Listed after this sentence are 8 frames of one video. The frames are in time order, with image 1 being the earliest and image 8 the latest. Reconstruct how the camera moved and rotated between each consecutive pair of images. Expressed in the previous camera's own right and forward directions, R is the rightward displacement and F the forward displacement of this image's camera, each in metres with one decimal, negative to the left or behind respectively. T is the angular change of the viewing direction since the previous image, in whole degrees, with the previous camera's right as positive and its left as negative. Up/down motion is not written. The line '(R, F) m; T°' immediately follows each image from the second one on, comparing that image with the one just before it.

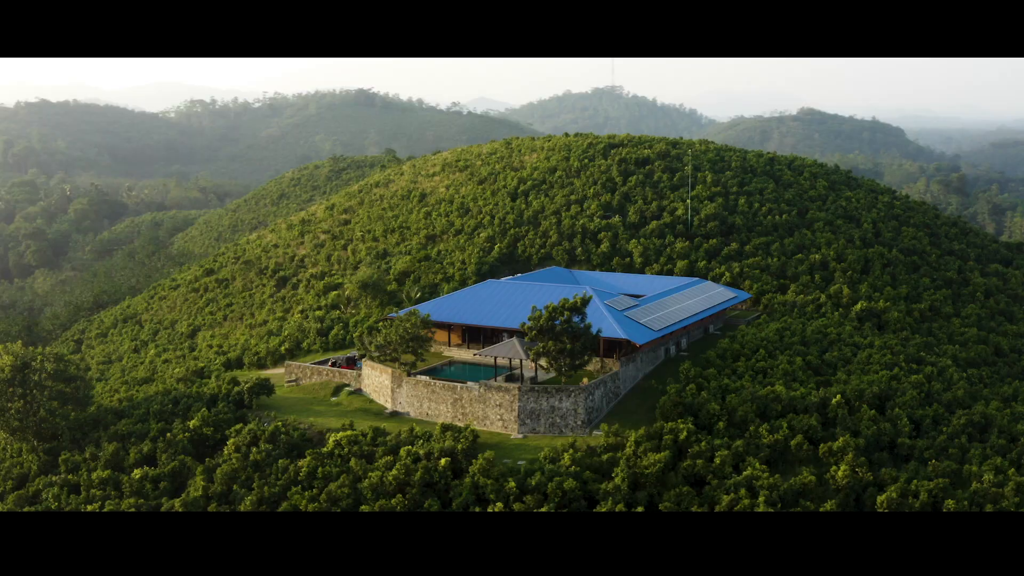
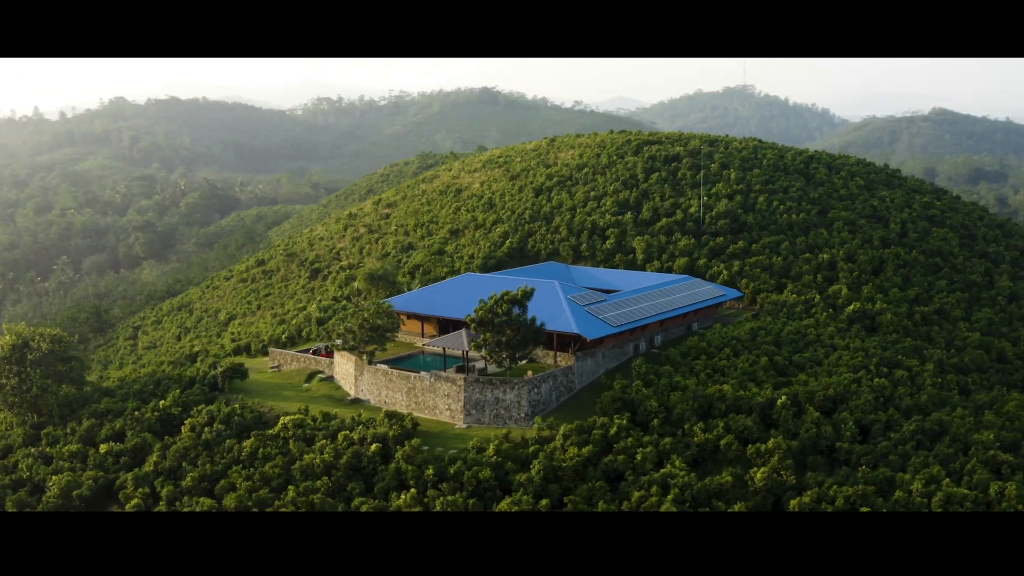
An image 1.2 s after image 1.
(+3.8, +0.1) m; -8°
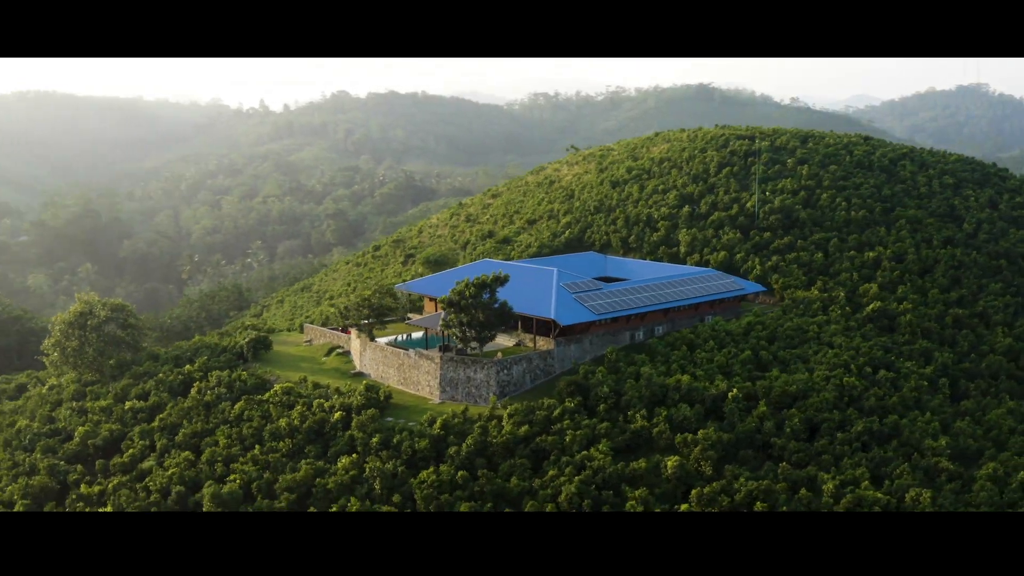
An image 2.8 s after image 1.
(+5.4, -0.1) m; -13°
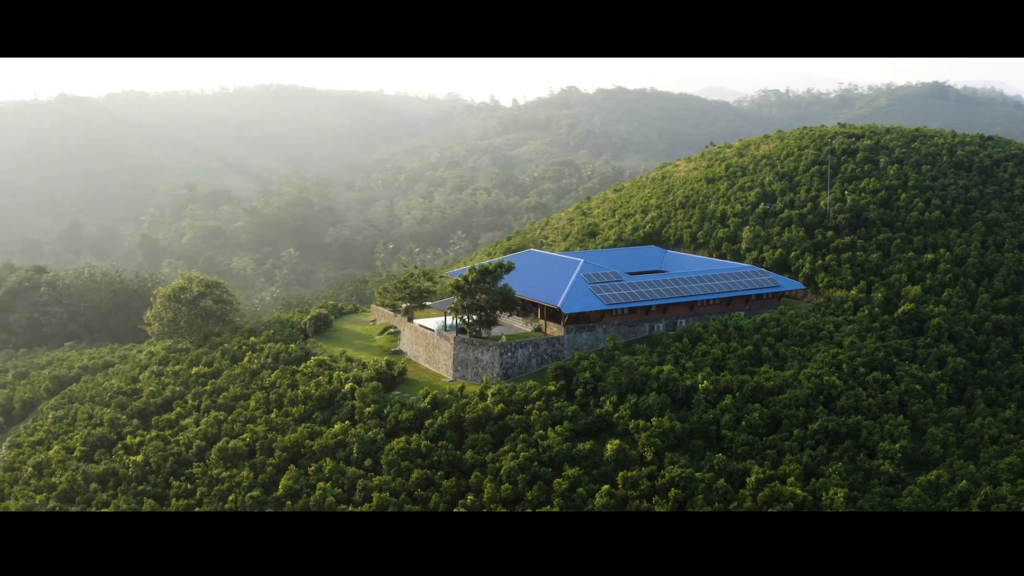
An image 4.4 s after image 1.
(+5.2, -0.5) m; -13°
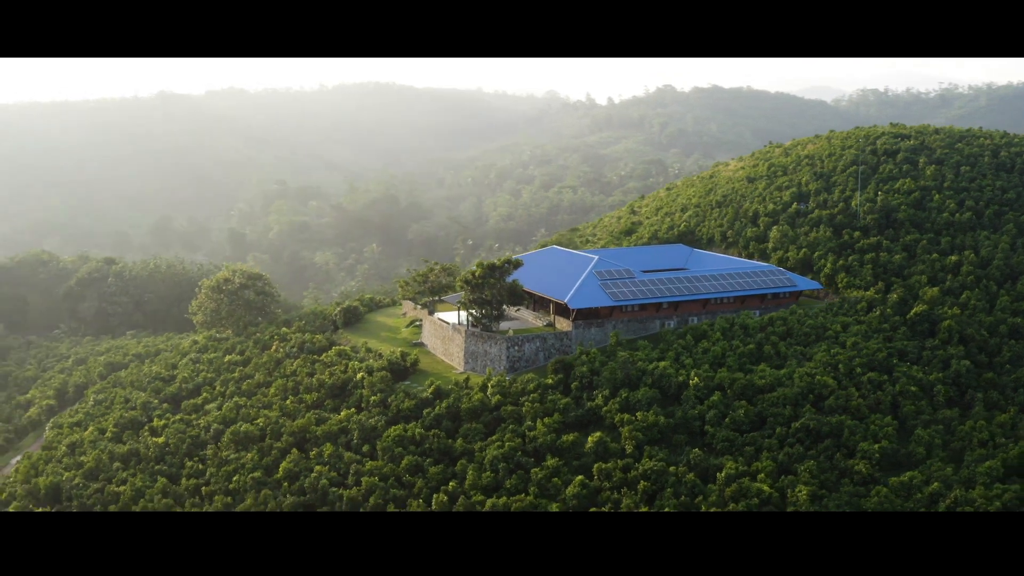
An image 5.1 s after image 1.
(+2.1, -0.4) m; -5°
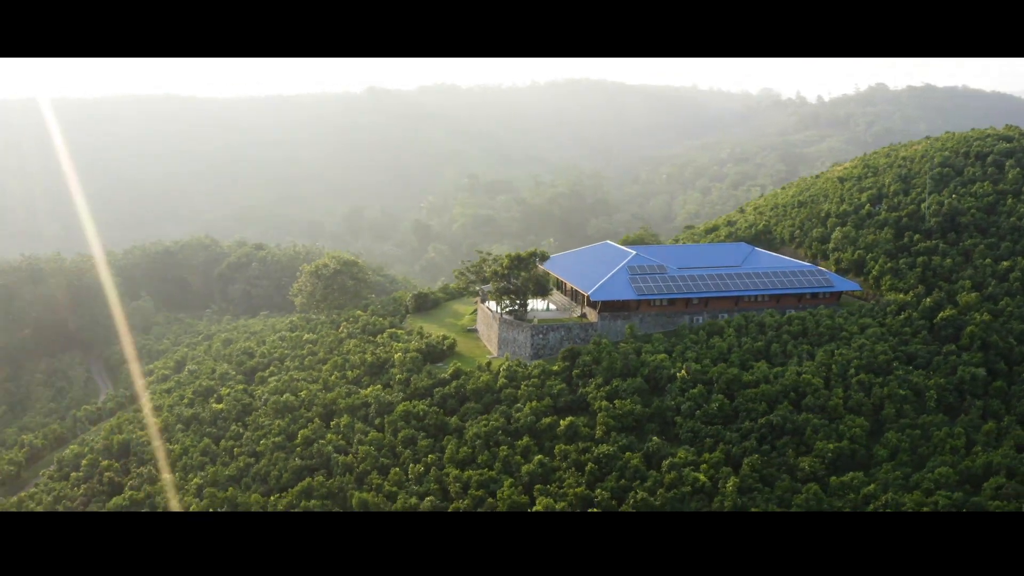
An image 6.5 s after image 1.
(+4.5, -0.6) m; -12°
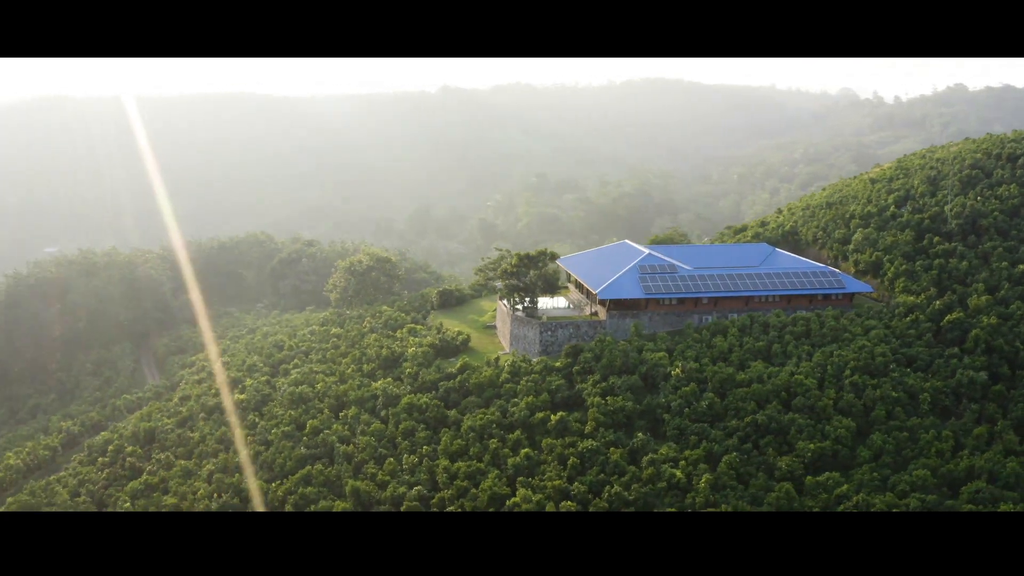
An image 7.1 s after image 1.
(+1.7, -0.3) m; -4°
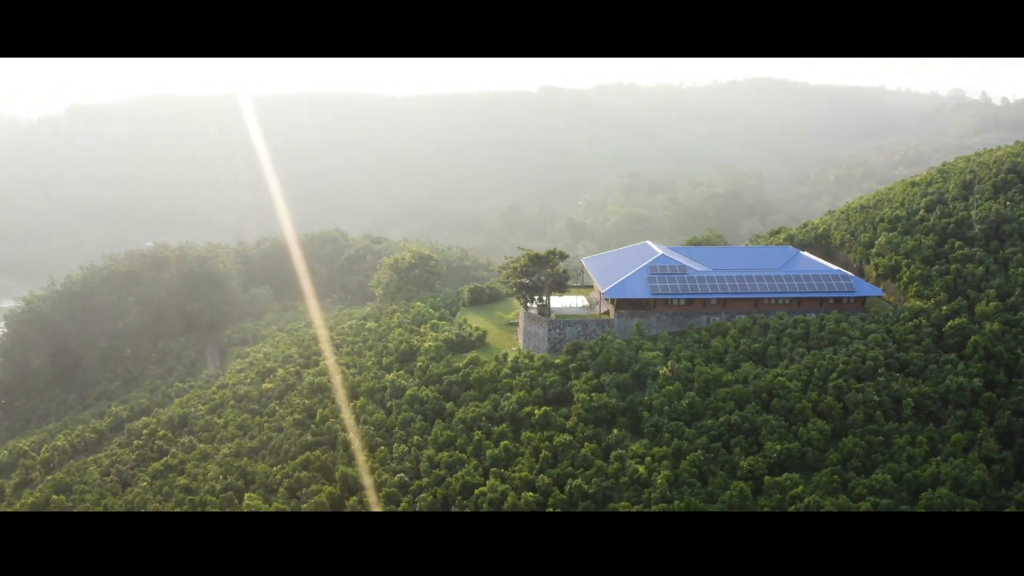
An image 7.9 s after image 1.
(+2.4, -0.4) m; -6°
